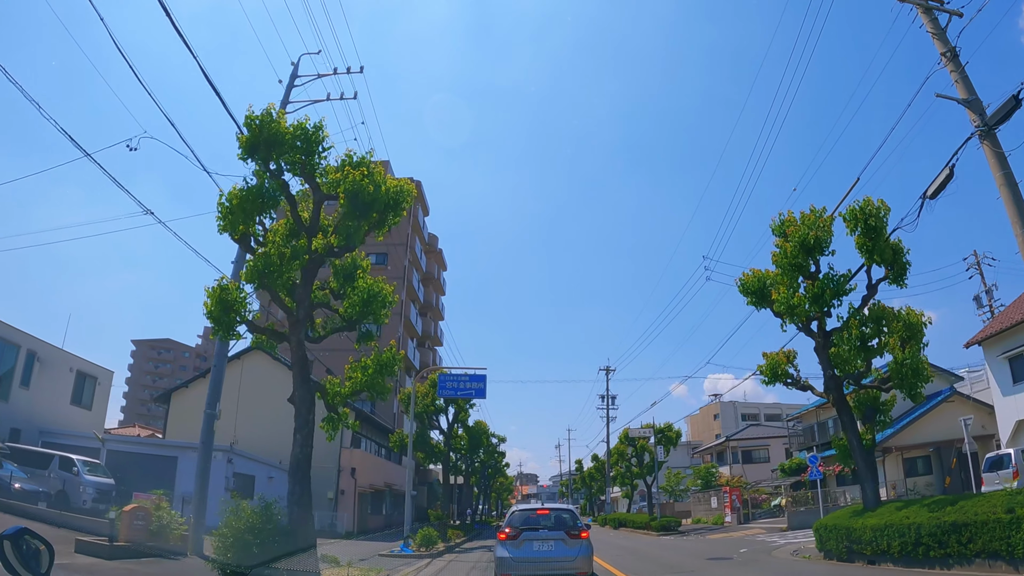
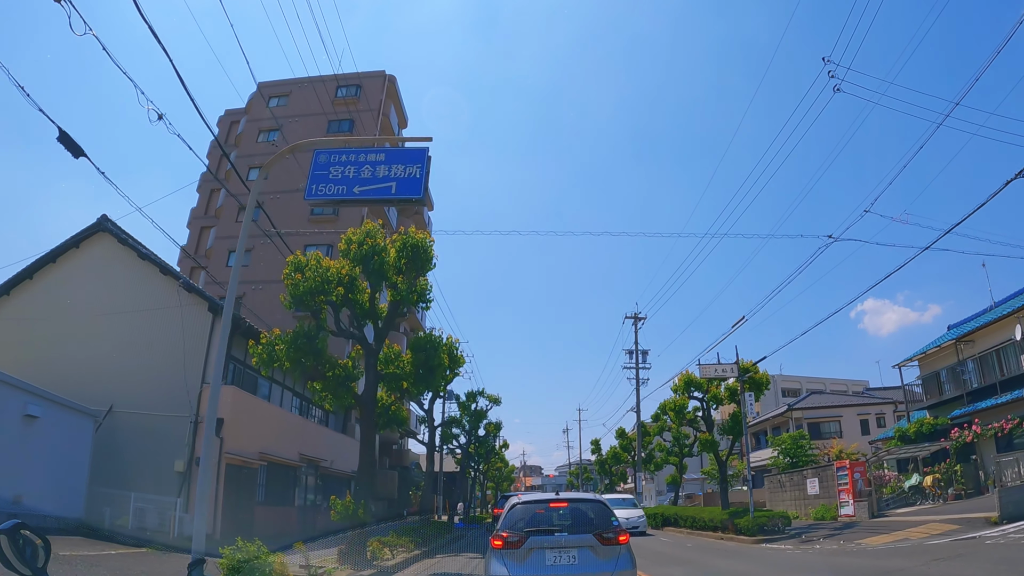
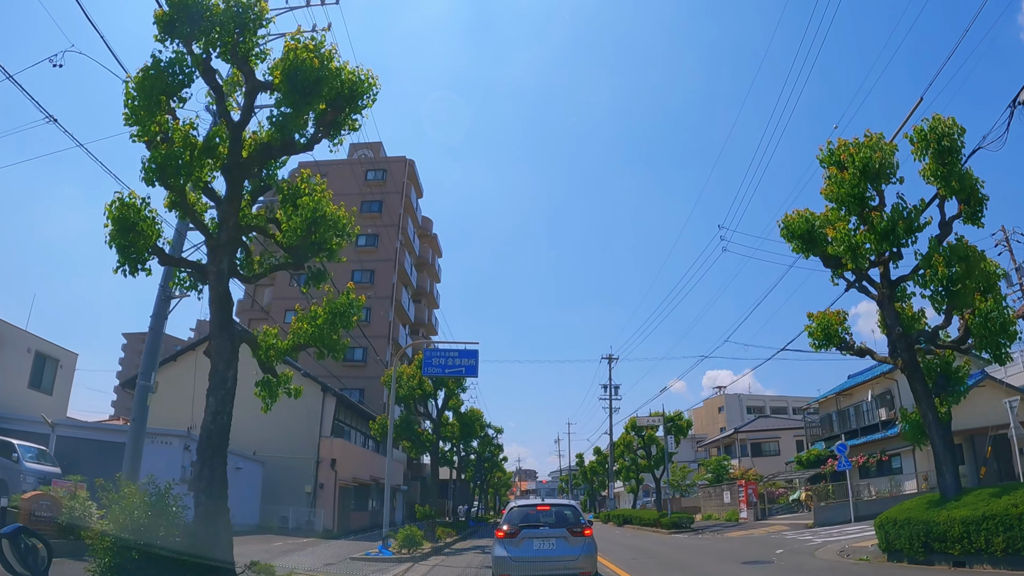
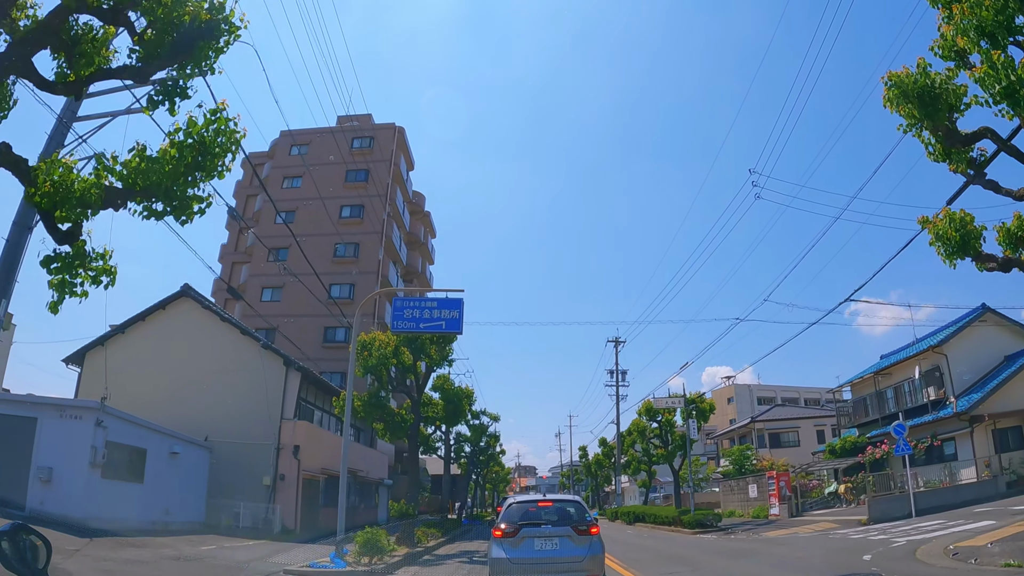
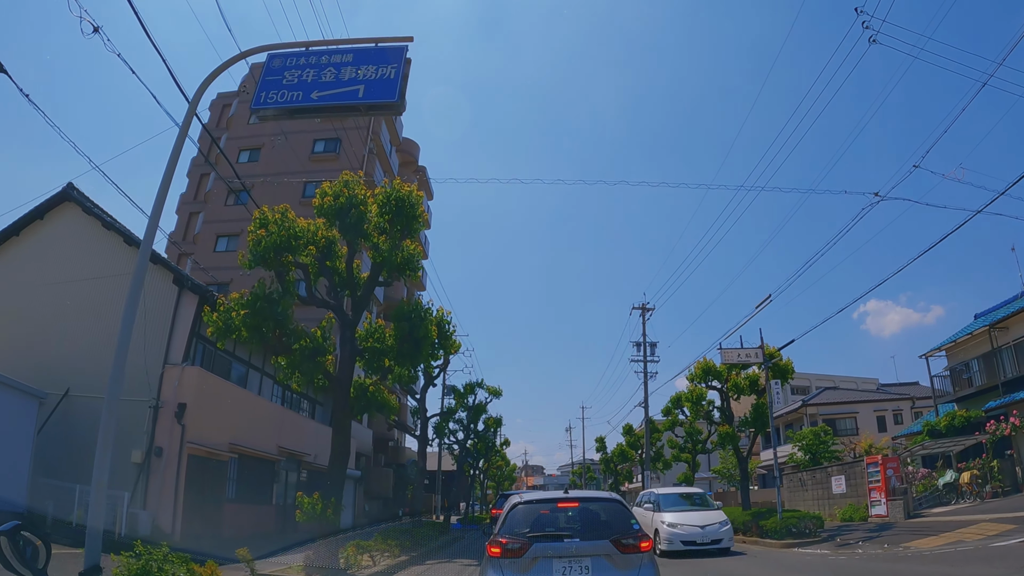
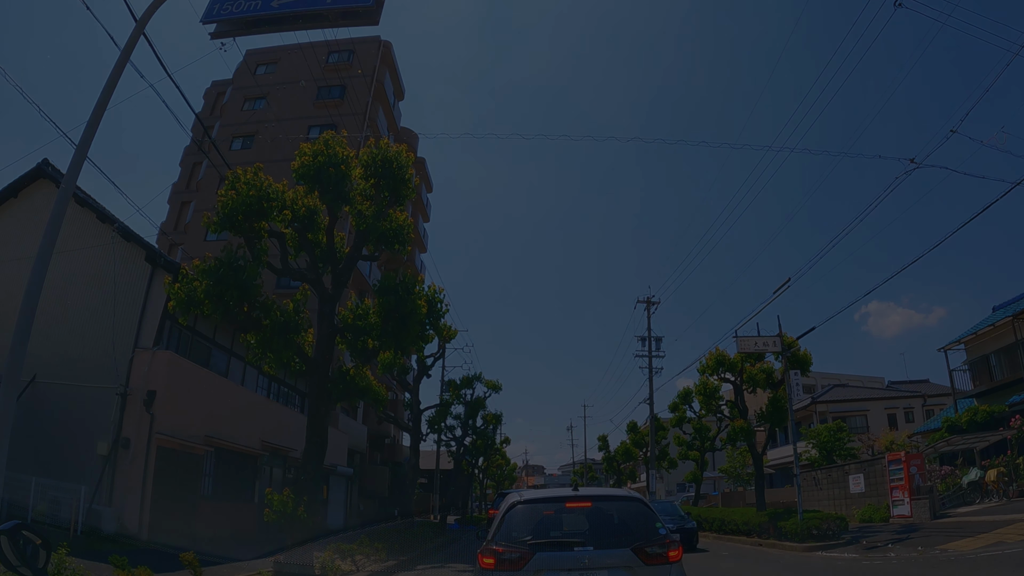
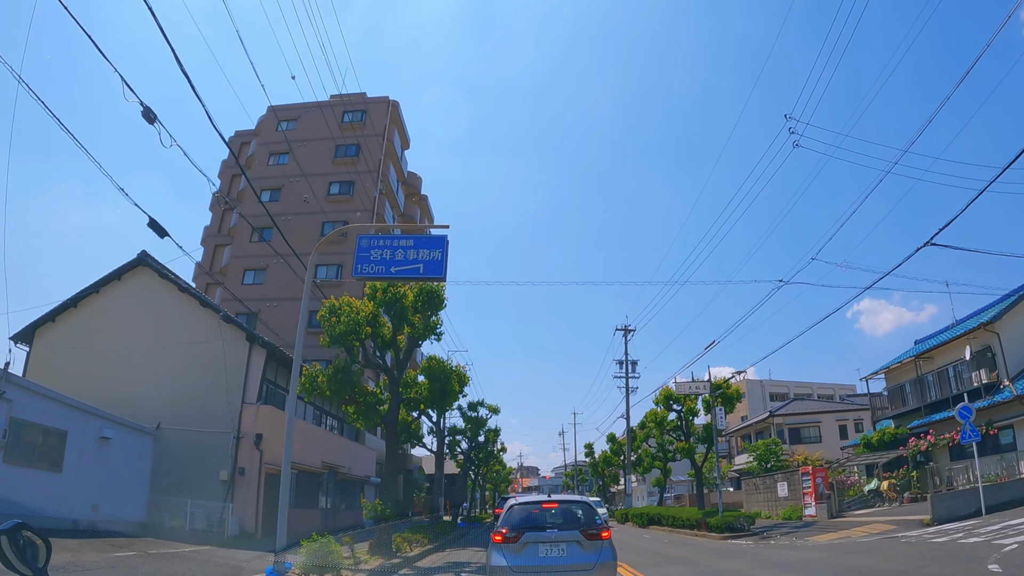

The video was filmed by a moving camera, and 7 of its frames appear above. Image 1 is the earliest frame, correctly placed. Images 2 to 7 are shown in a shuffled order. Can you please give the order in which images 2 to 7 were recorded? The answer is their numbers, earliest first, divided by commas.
3, 4, 7, 2, 5, 6
